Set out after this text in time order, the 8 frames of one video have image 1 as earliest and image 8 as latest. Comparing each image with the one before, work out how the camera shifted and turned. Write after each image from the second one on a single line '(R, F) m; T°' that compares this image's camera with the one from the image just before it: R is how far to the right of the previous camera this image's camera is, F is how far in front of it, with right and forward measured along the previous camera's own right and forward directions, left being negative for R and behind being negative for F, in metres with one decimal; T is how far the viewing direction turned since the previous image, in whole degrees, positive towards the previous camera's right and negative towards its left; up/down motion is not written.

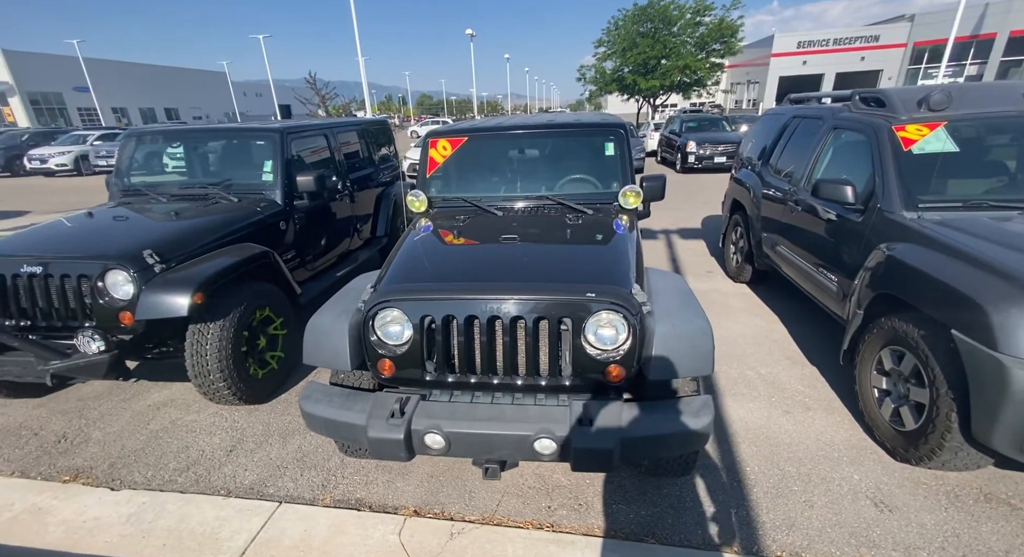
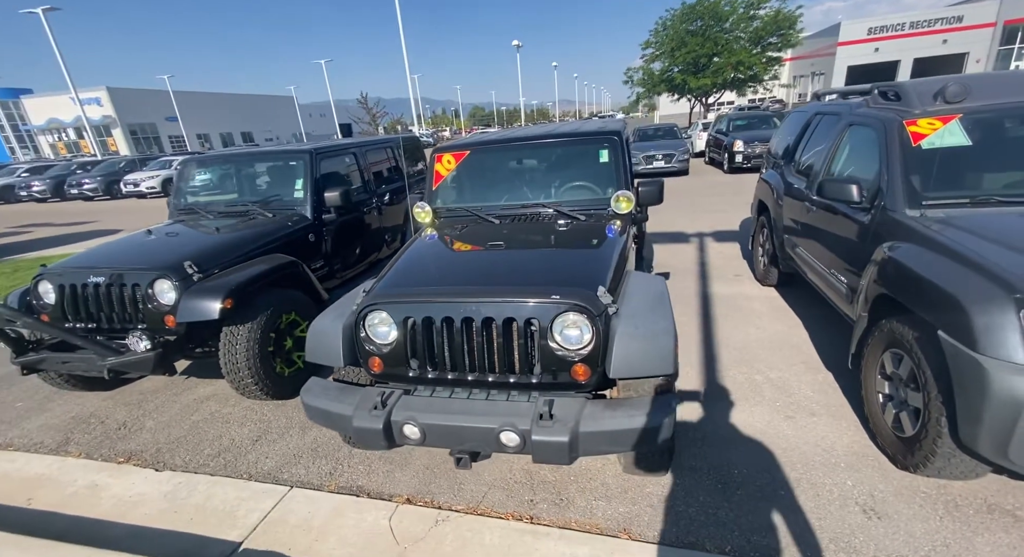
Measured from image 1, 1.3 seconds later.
(+0.4, -0.1) m; -7°
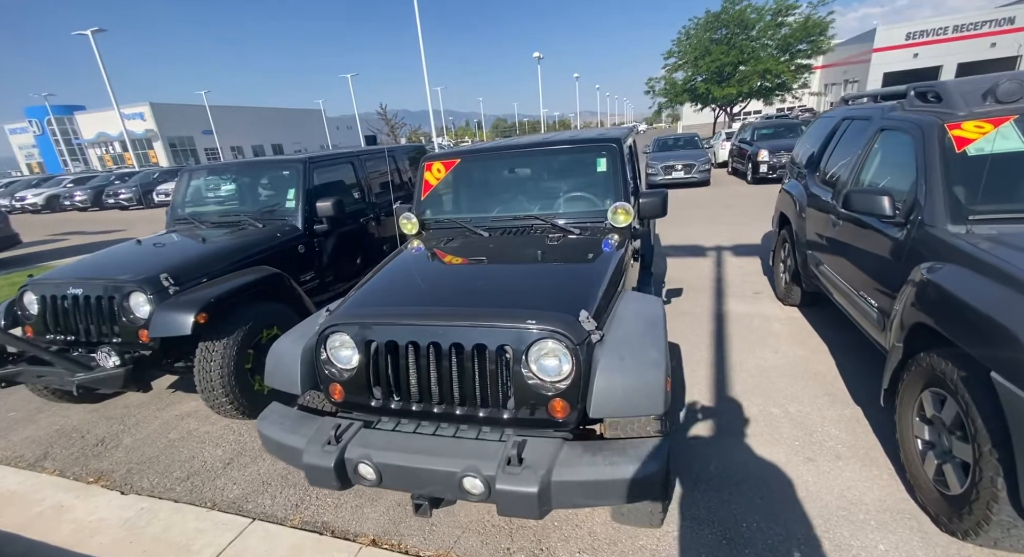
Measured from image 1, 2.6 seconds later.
(+0.2, +0.3) m; -3°
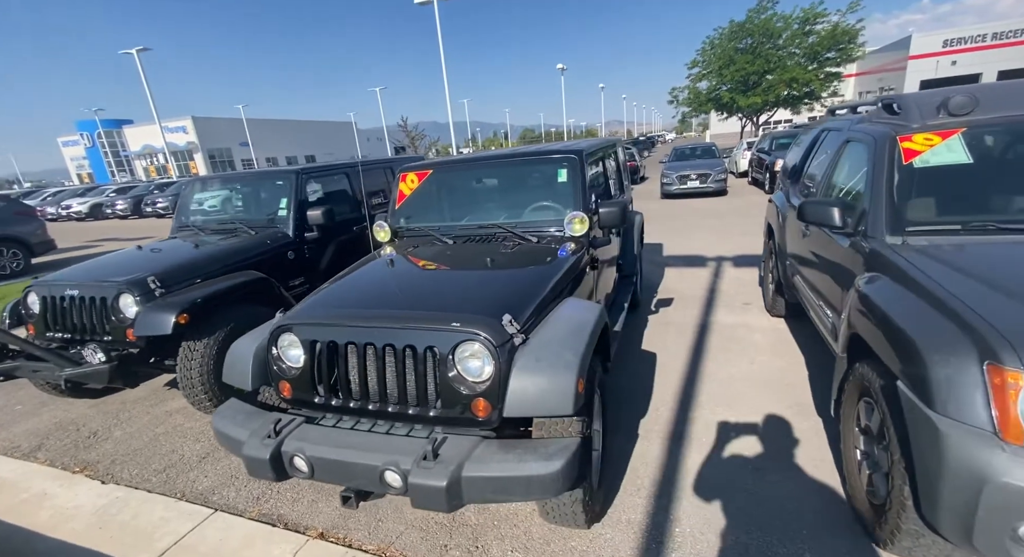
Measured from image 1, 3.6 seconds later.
(+0.4, -0.1) m; -3°
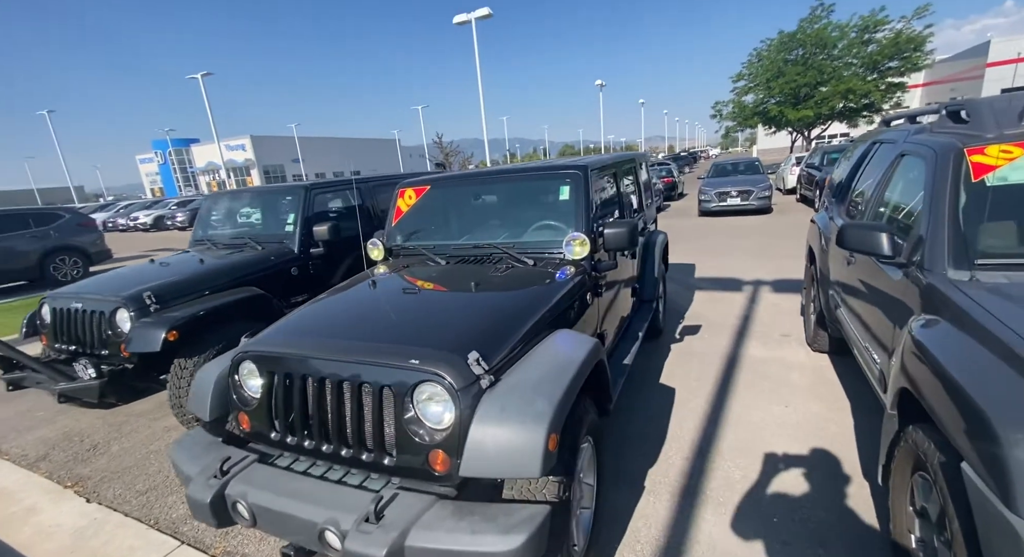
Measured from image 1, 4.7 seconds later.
(+0.3, +0.3) m; -5°
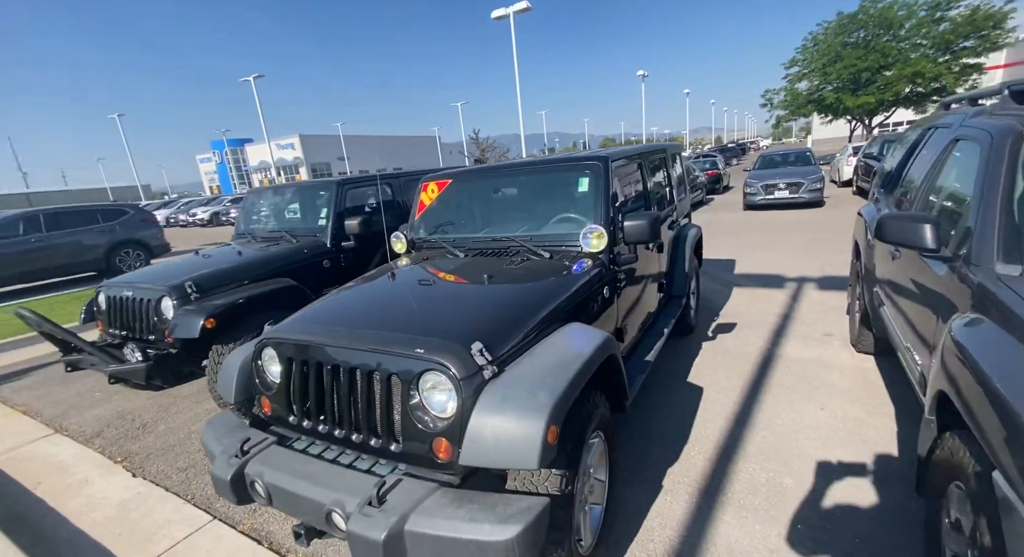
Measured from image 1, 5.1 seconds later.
(+0.1, 0.0) m; -5°
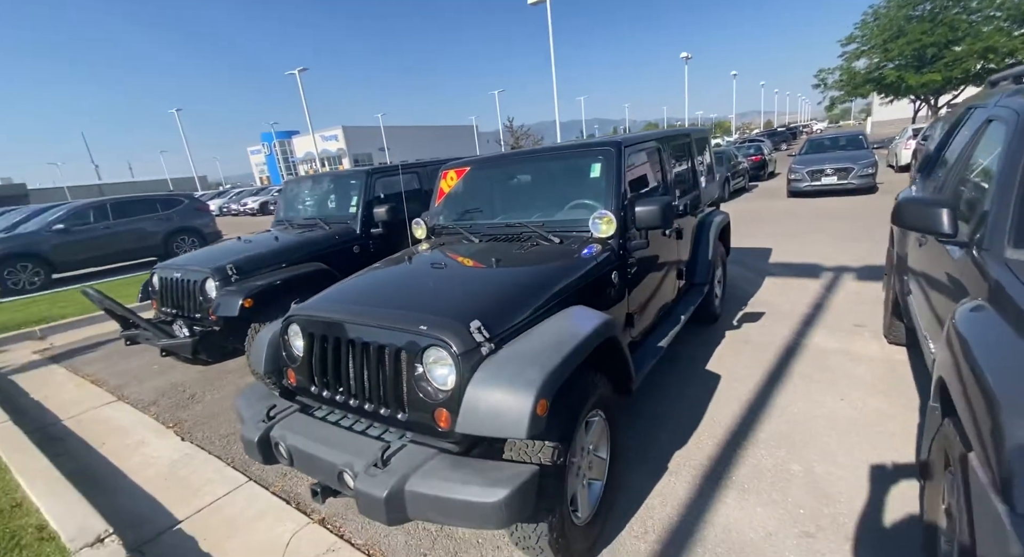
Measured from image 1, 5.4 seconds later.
(+0.2, -0.1) m; -5°
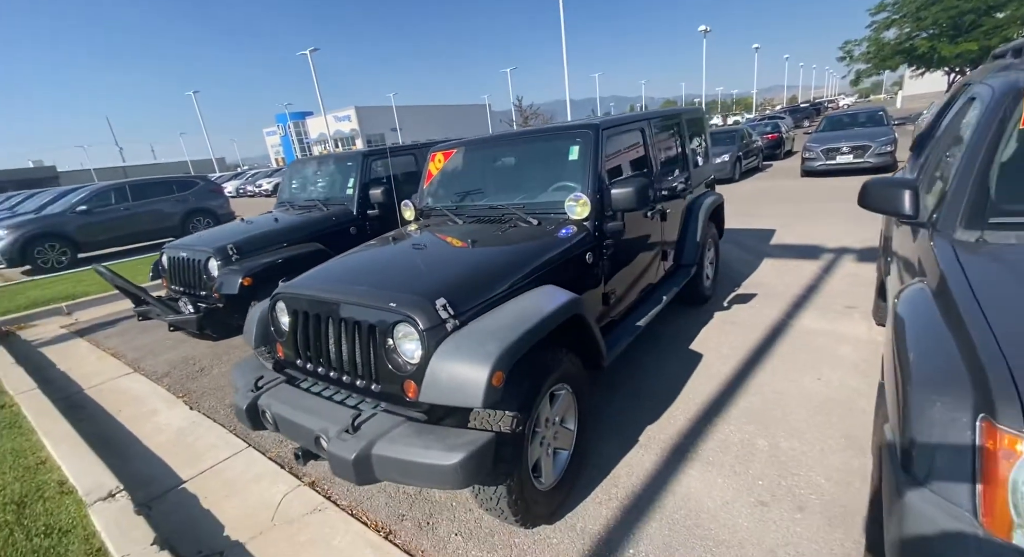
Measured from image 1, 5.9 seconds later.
(+0.2, -0.1) m; -2°
